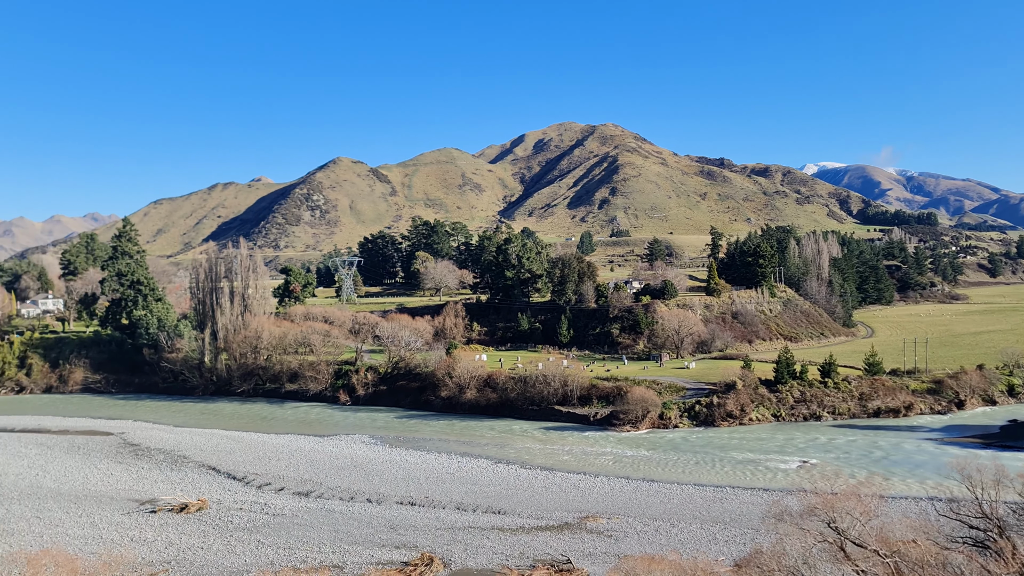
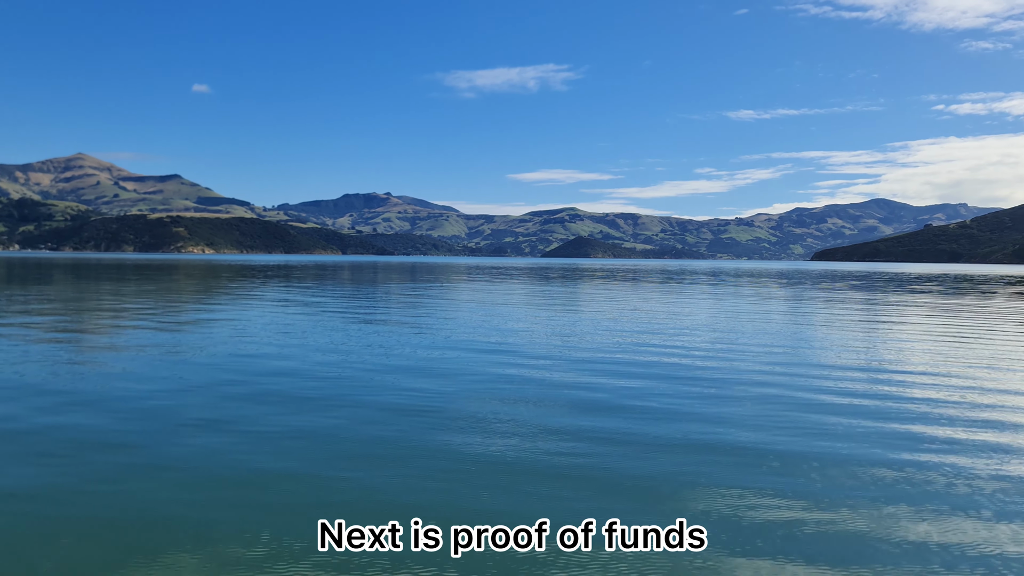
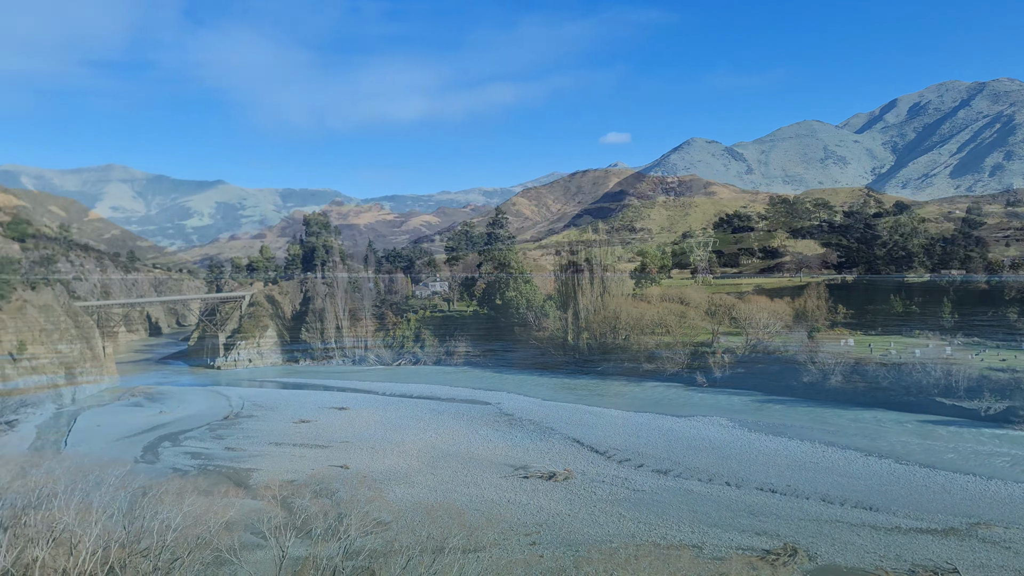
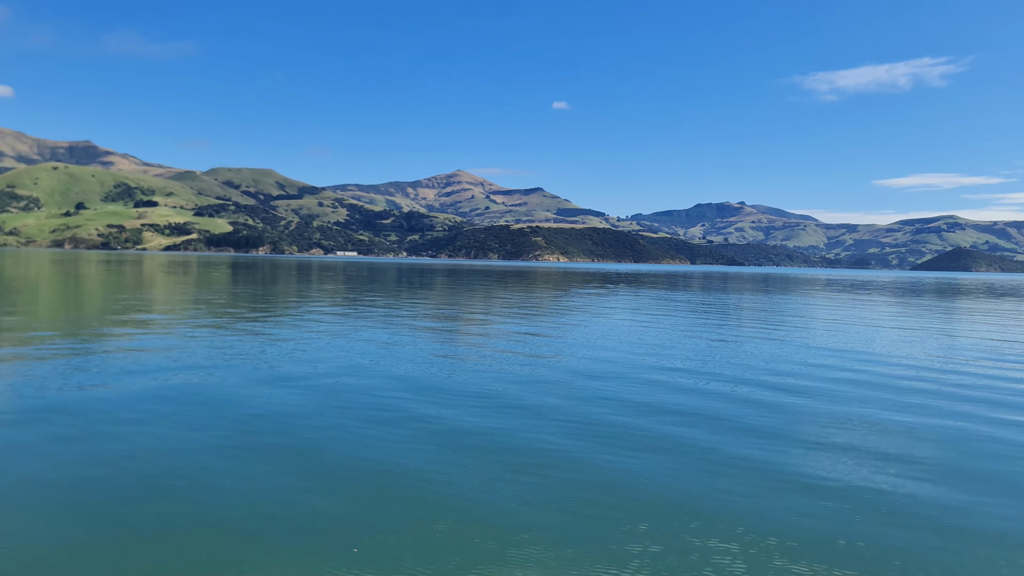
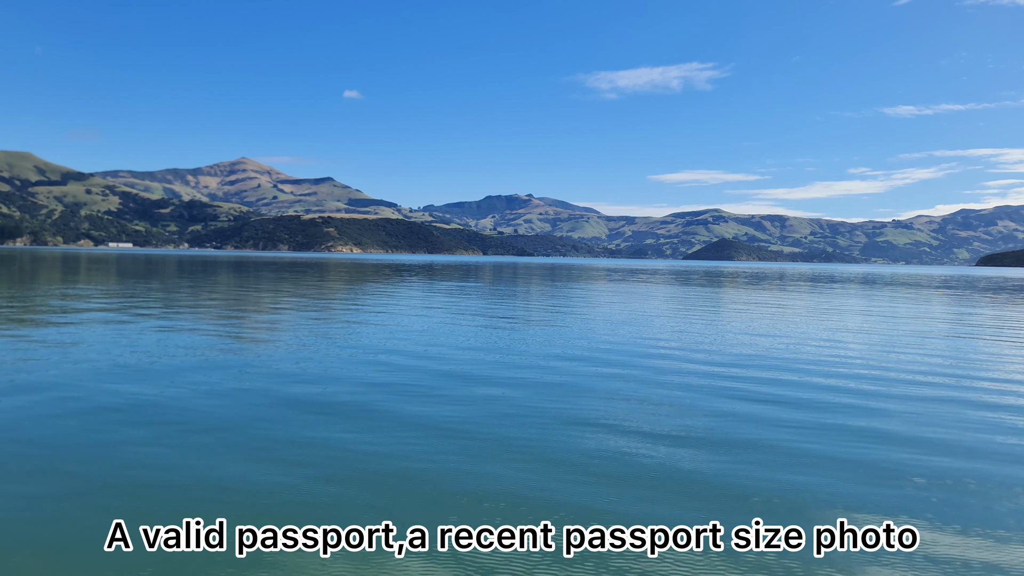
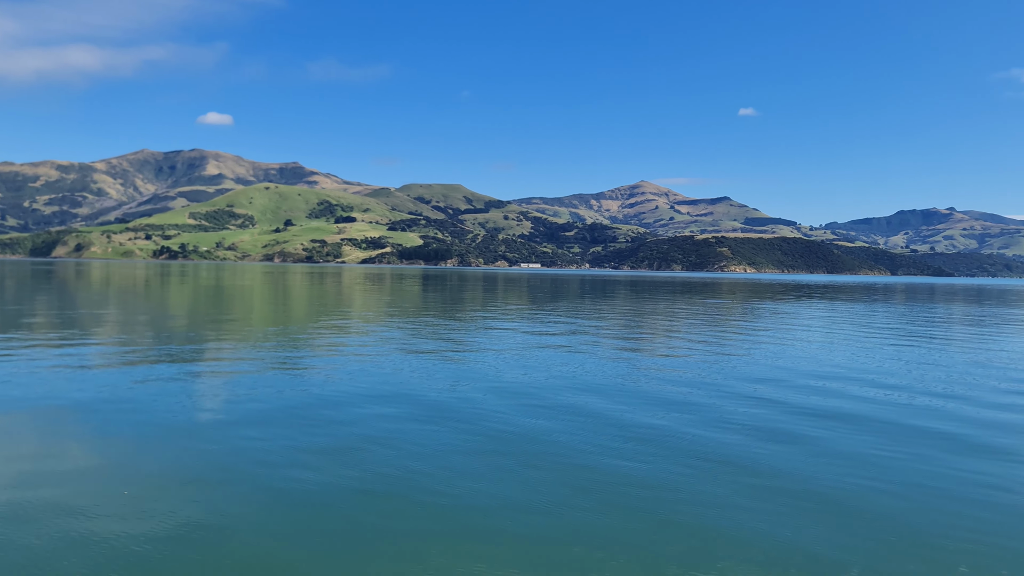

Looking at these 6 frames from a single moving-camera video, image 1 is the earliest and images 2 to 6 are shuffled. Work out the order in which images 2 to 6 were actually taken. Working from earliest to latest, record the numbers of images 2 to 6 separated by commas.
3, 6, 4, 5, 2
